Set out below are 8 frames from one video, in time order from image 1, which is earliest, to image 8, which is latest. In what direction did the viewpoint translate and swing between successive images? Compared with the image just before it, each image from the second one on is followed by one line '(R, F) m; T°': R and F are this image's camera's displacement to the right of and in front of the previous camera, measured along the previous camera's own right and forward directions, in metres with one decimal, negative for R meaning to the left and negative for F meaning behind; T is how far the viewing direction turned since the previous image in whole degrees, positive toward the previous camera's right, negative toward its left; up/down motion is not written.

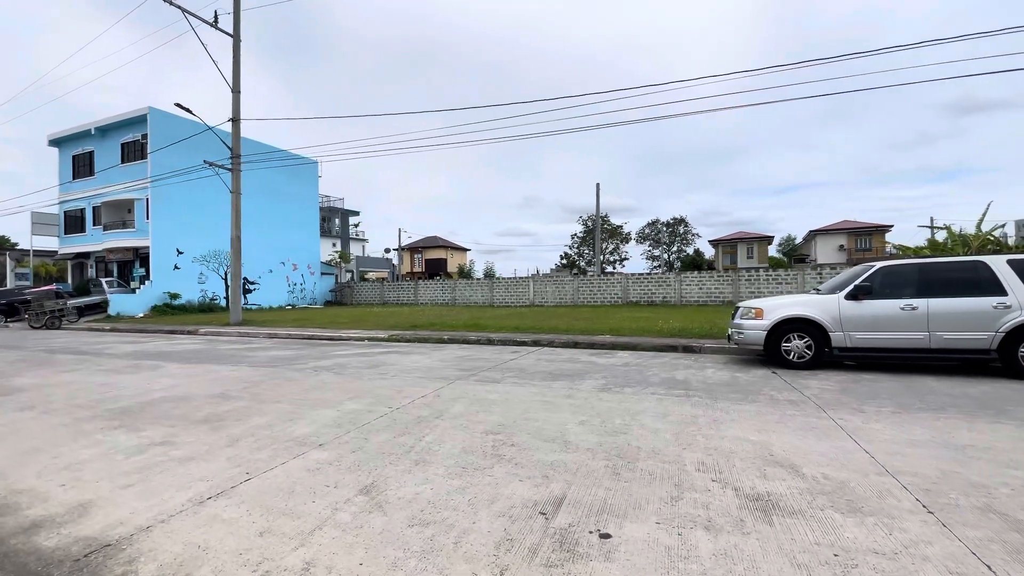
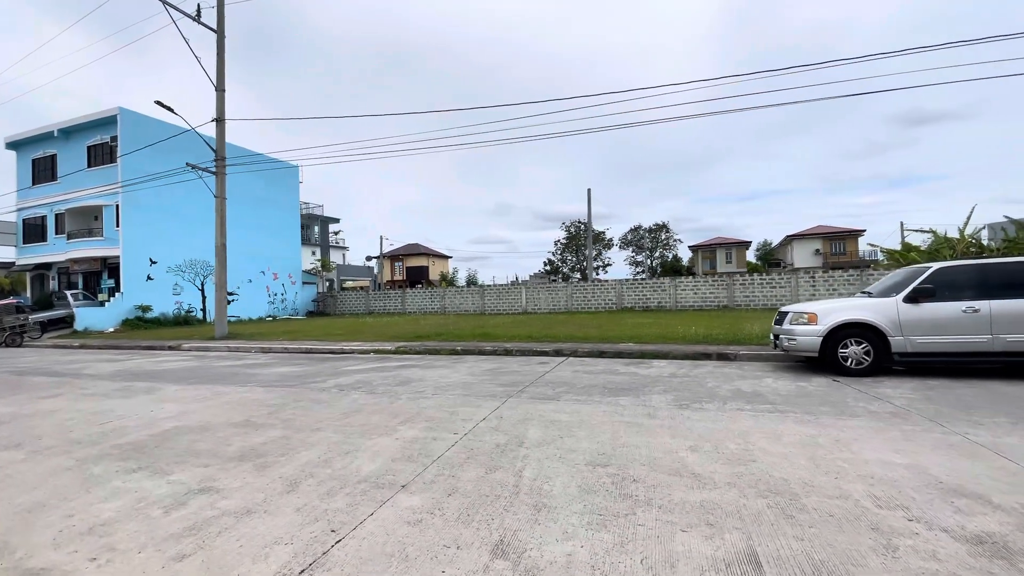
(-1.2, +0.8) m; +3°
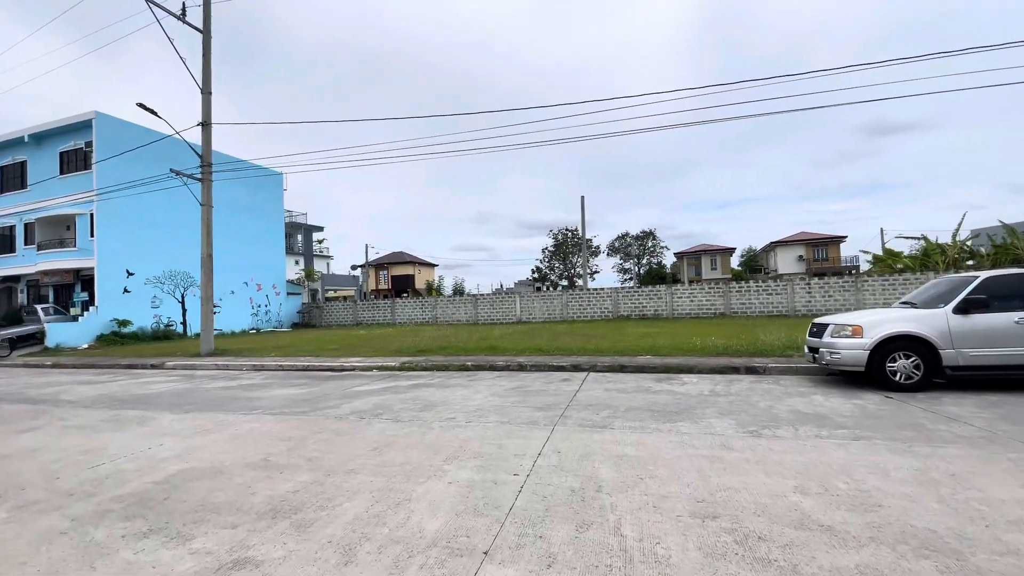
(-0.8, +0.6) m; +2°
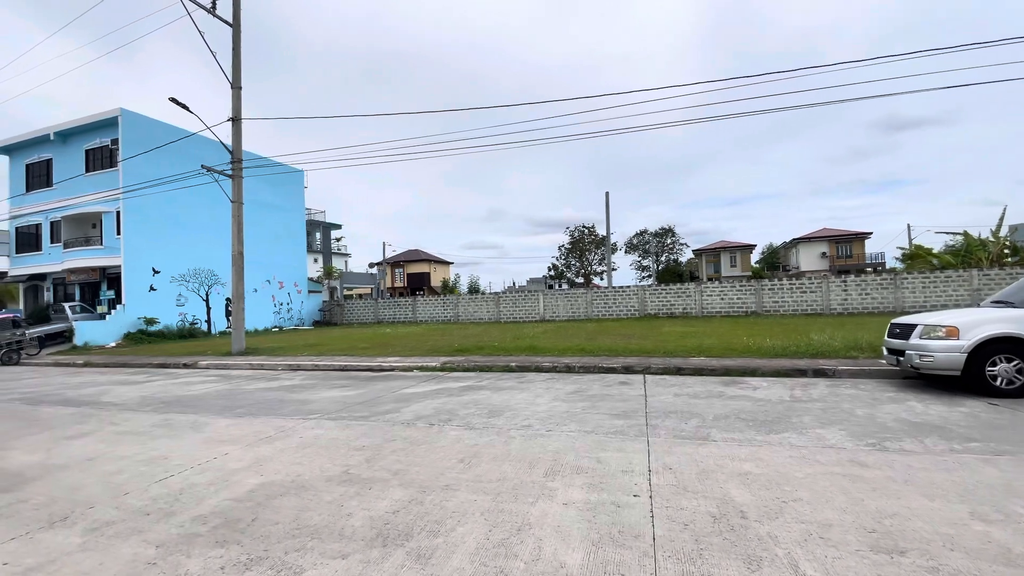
(-0.9, +0.5) m; -1°
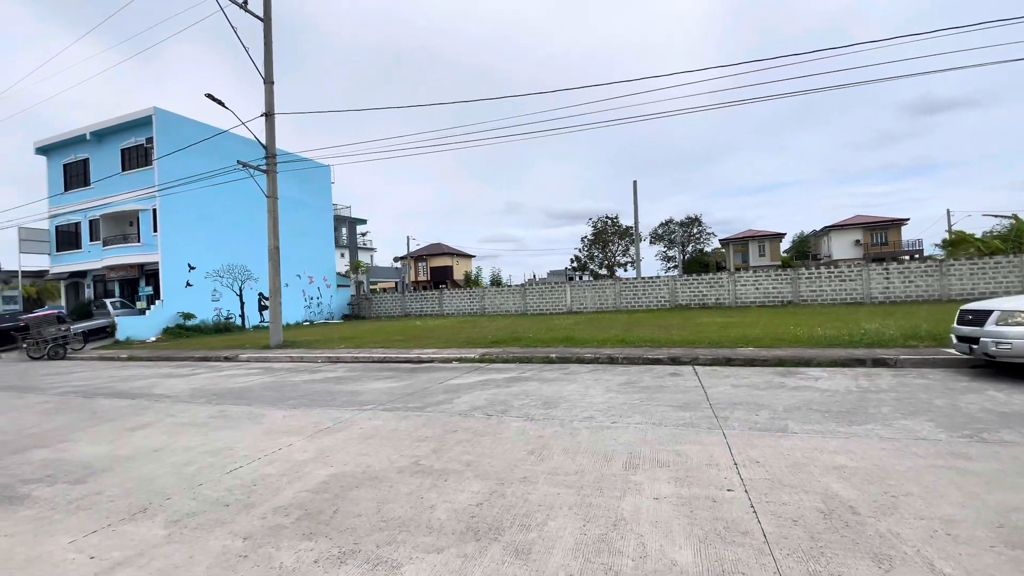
(-0.5, +0.2) m; -2°
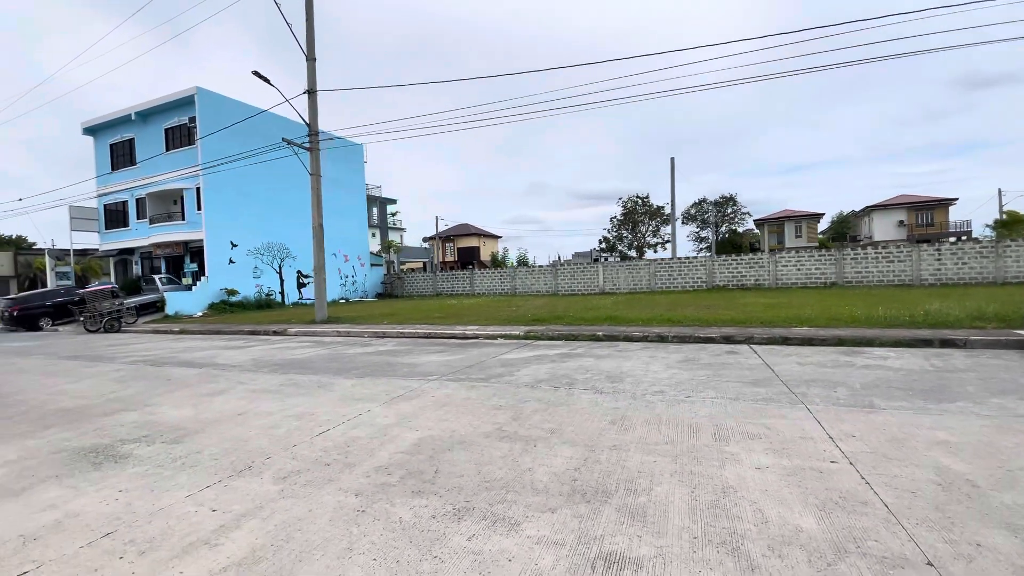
(-0.6, 0.0) m; -3°
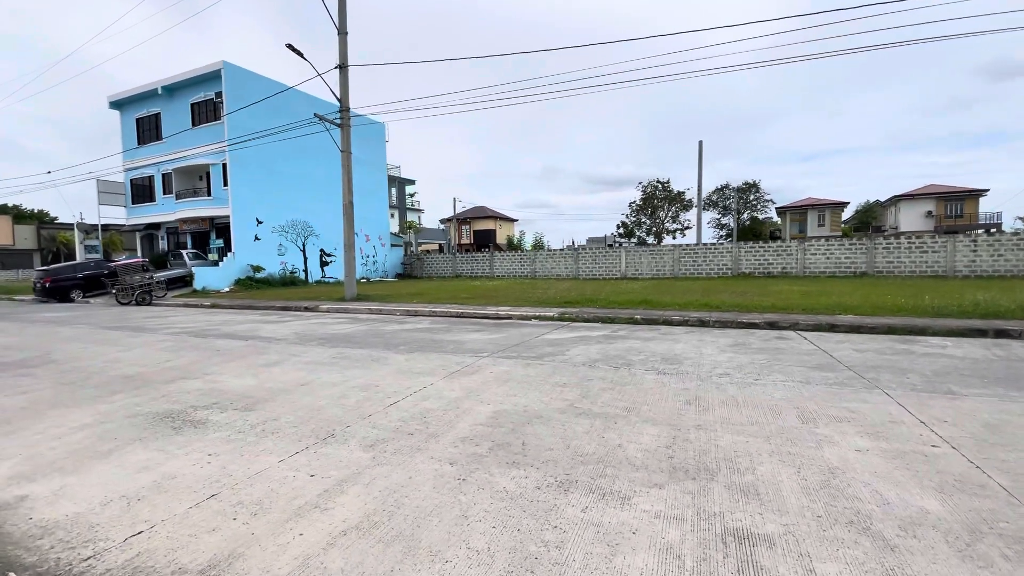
(-0.6, +0.1) m; -1°
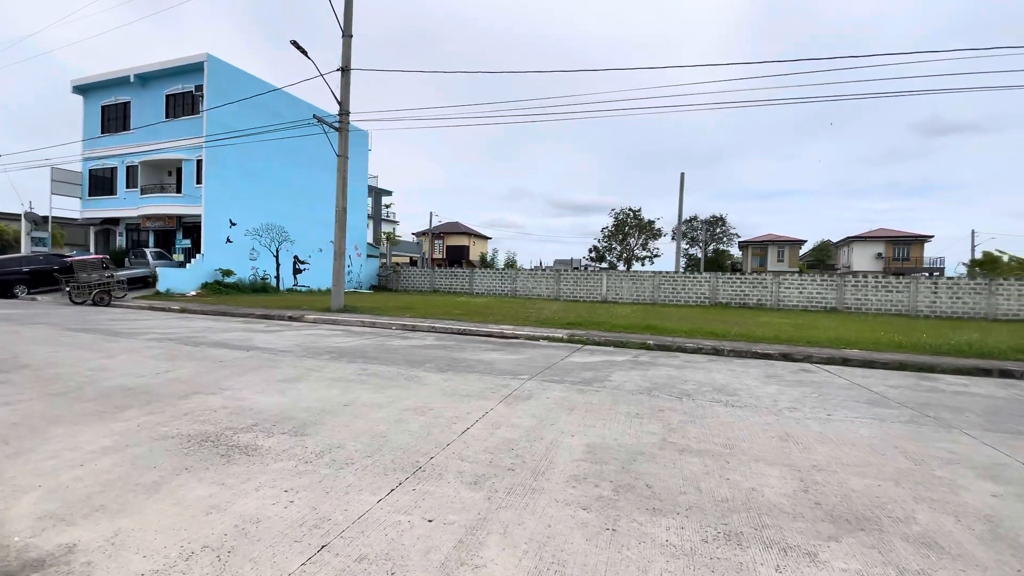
(-1.2, +0.4) m; +5°
